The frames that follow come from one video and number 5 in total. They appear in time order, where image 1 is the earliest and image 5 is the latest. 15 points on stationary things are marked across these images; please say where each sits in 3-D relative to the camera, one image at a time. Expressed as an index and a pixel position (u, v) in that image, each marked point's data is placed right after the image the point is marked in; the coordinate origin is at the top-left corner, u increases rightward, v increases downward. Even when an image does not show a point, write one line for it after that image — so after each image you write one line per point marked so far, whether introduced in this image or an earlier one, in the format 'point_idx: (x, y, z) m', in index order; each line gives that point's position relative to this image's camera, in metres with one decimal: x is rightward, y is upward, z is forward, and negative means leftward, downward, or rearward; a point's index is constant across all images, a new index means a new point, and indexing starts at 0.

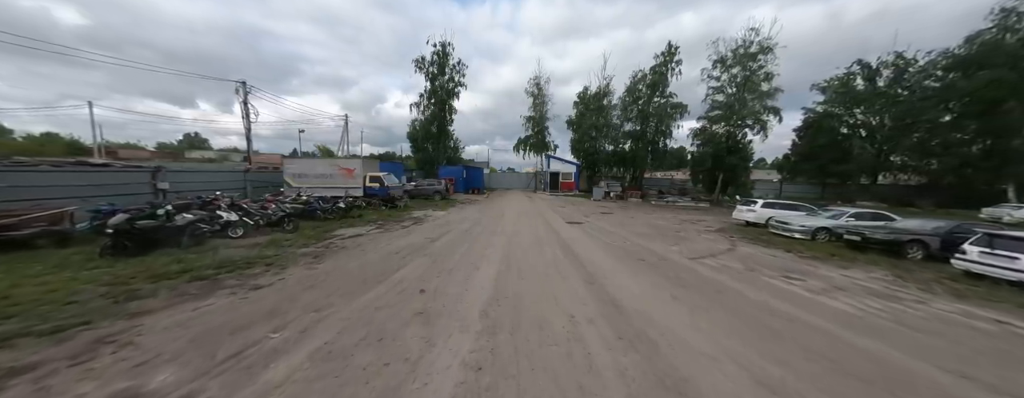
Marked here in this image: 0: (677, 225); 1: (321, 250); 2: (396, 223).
0: (+7.8, -1.3, +13.0) m
1: (-5.1, -1.4, +7.2) m
2: (-5.0, -1.0, +11.7) m
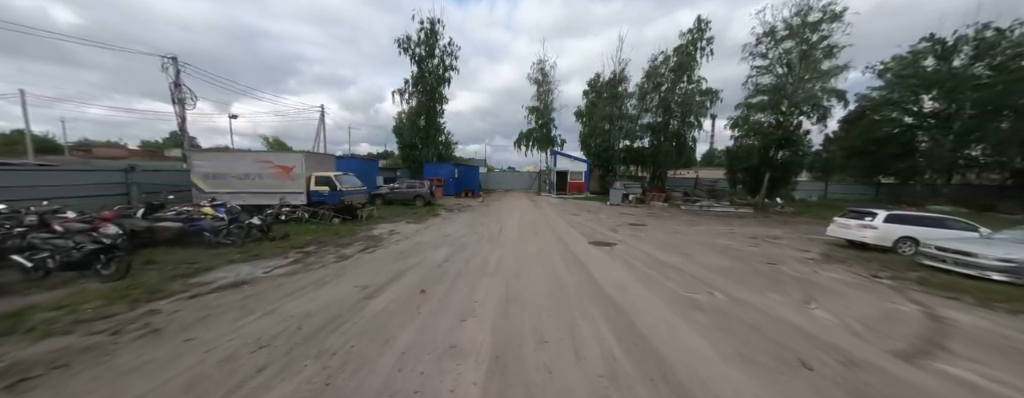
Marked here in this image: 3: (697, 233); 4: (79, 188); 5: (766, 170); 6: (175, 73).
0: (+7.8, -1.6, +8.8) m
1: (-5.1, -1.7, +3.2) m
2: (-5.0, -1.4, +7.6) m
3: (+7.7, -1.4, +11.3) m
4: (-14.1, +0.4, +8.9) m
5: (+17.7, +2.0, +19.1) m
6: (-19.7, +7.4, +15.9) m
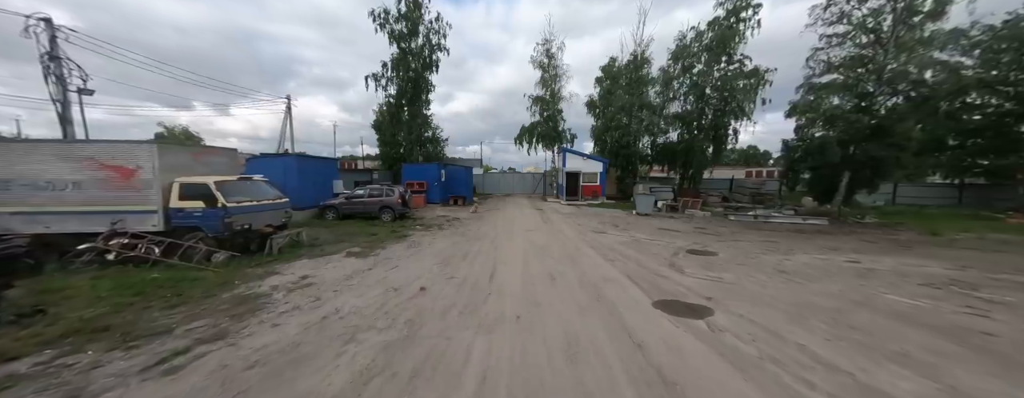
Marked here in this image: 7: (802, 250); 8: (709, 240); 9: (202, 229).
0: (+7.9, -2.1, +4.4) m
1: (-5.1, -2.2, -1.2) m
2: (-5.0, -1.9, +3.2) m
3: (+7.7, -1.9, +6.9) m
4: (-14.0, -0.2, +4.5) m
5: (+17.7, +1.6, +14.6) m
6: (-19.7, +6.7, +11.6) m
7: (+9.8, -1.7, +9.2) m
8: (+7.7, -1.5, +10.6) m
9: (-7.3, -0.7, +6.5) m
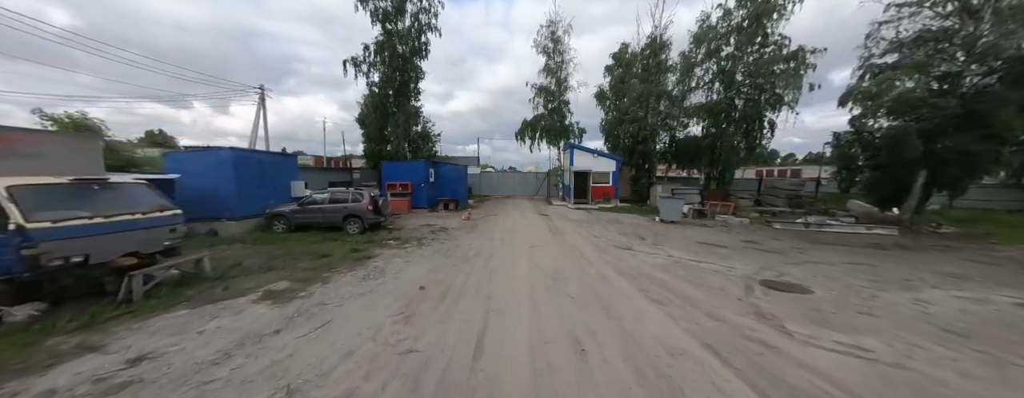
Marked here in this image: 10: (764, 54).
0: (+7.9, -2.3, +1.7) m
1: (-5.1, -2.5, -3.9) m
2: (-5.0, -2.2, +0.6) m
3: (+7.7, -2.1, +4.2) m
4: (-14.0, -0.4, +1.9) m
5: (+17.8, +1.4, +11.9) m
6: (-19.7, +6.5, +9.0) m
7: (+9.8, -1.9, +6.6) m
8: (+7.7, -1.8, +7.9) m
9: (-7.3, -0.9, +3.8) m
10: (+15.6, +9.0, +16.8) m
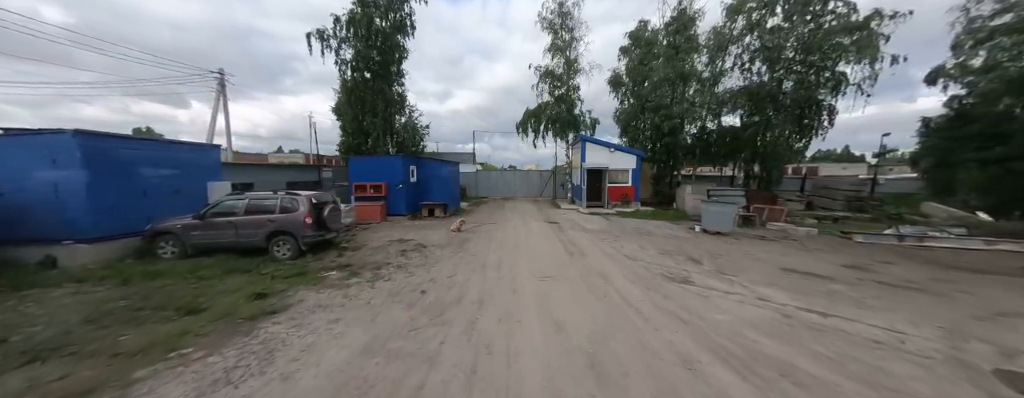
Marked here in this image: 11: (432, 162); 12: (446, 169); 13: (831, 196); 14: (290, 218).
0: (+7.9, -2.5, -1.4) m
1: (-5.0, -2.8, -7.0) m
2: (-4.9, -2.4, -2.6) m
3: (+7.7, -2.3, +1.1) m
4: (-14.0, -0.7, -1.3) m
5: (+17.8, +1.2, +8.8) m
6: (-19.6, +6.3, +5.8) m
7: (+9.8, -2.1, +3.5) m
8: (+7.7, -2.0, +4.8) m
9: (-7.3, -1.2, +0.7) m
10: (+15.6, +8.9, +13.7) m
11: (-4.1, +1.9, +15.5) m
12: (-3.3, +1.6, +15.7) m
13: (+17.9, +0.2, +15.4) m
14: (-5.5, -0.4, +6.8) m
